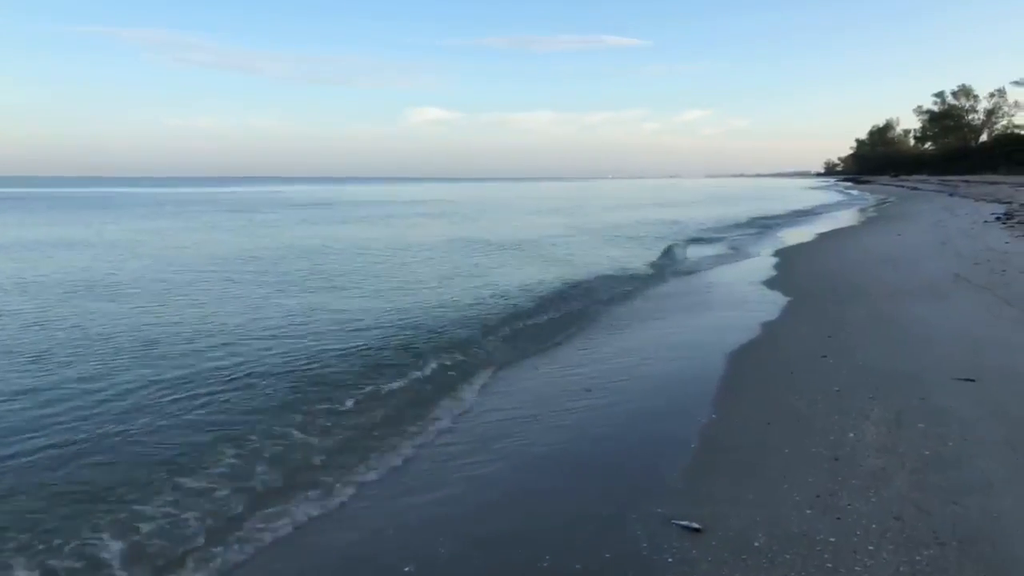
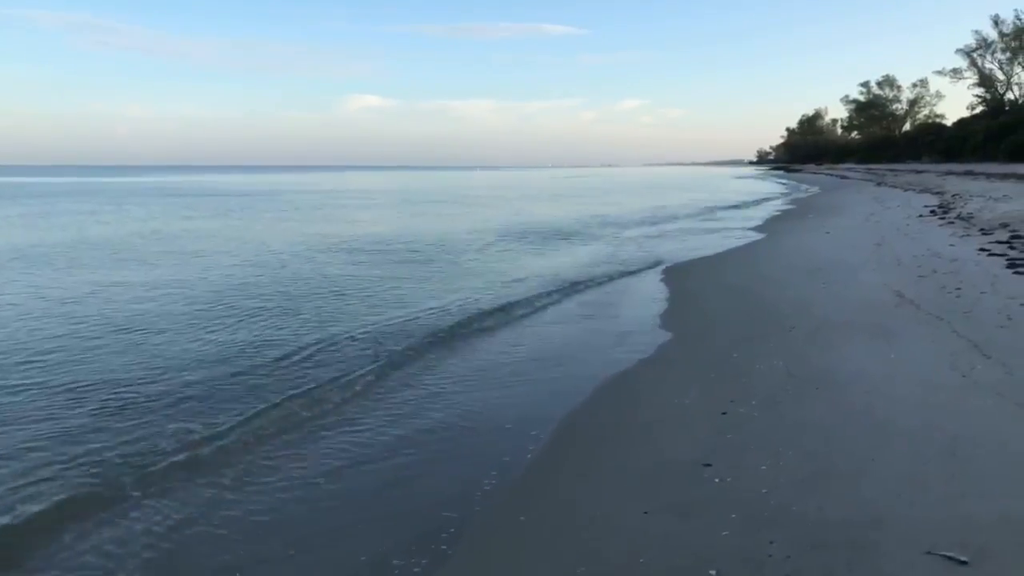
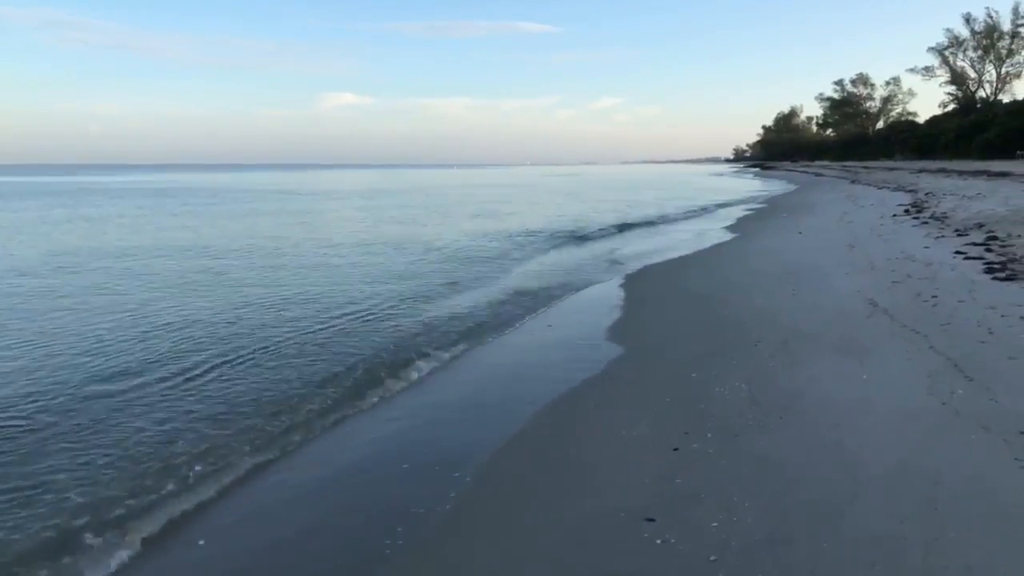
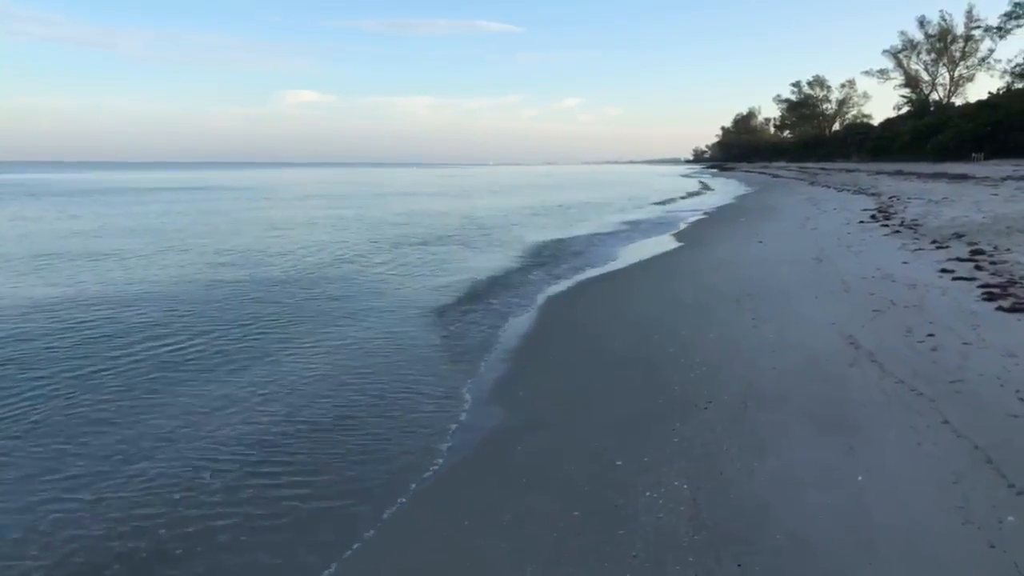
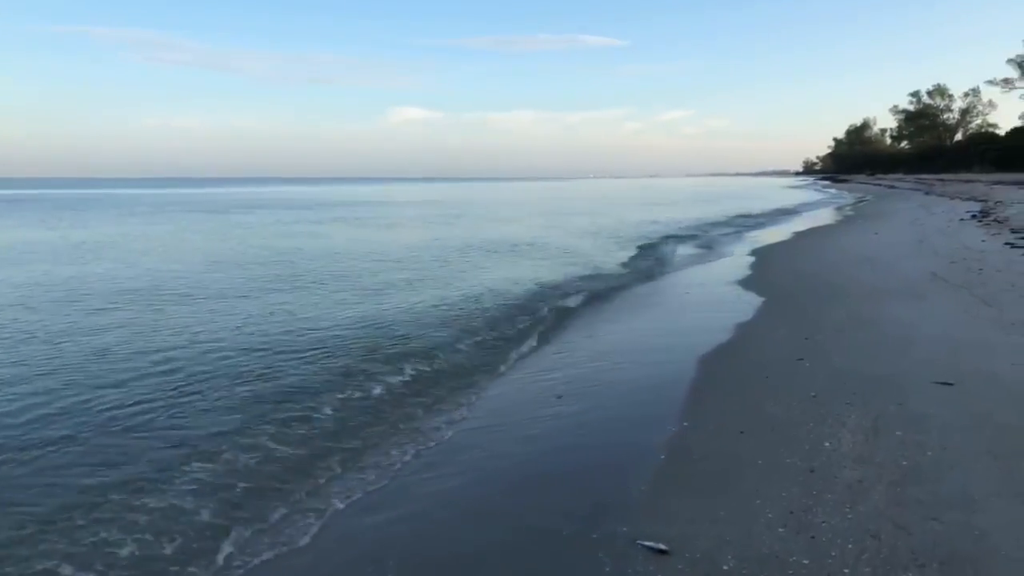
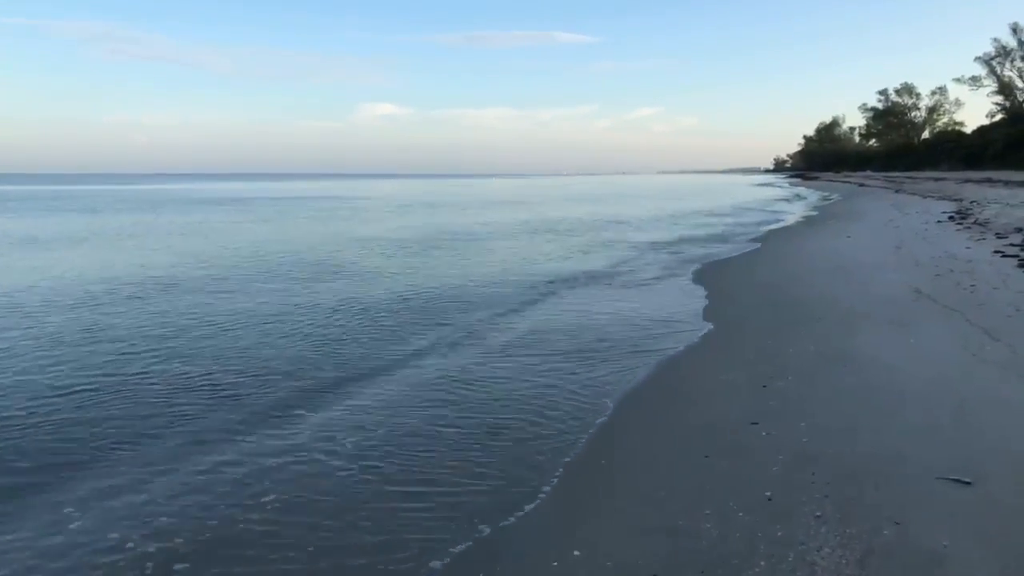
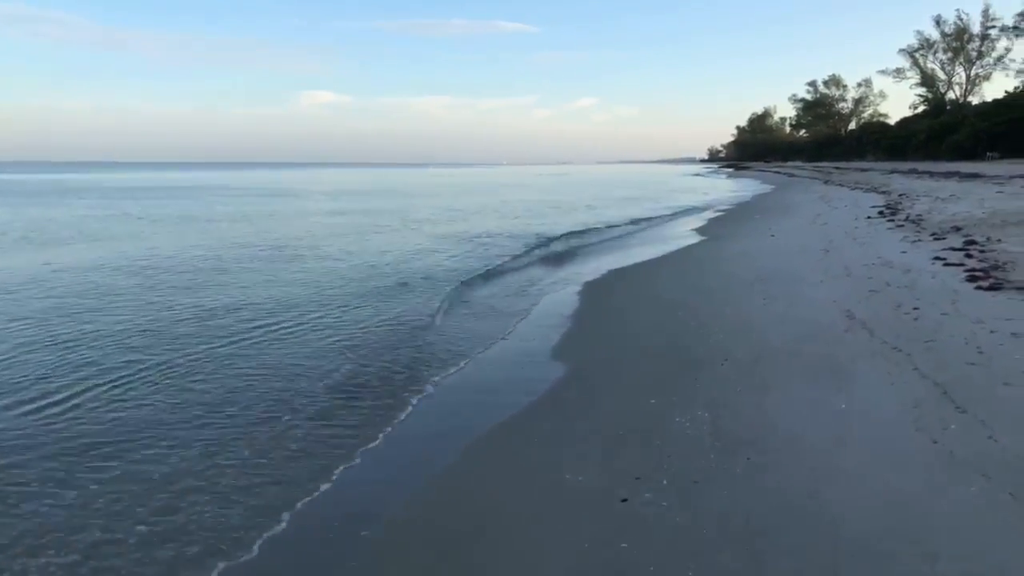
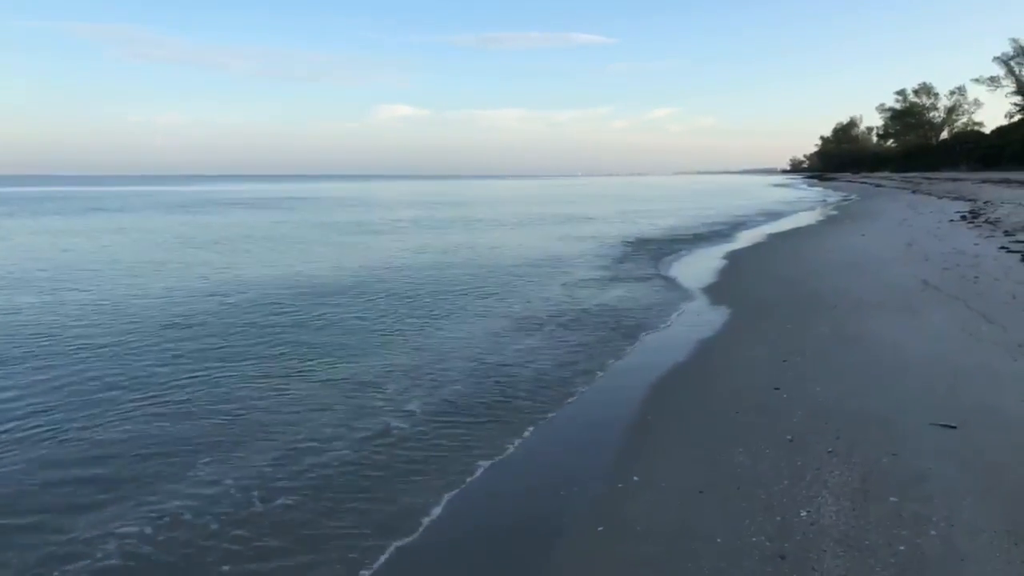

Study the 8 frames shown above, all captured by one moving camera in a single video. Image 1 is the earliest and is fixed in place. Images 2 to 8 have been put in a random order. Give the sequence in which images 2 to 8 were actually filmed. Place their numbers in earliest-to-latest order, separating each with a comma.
5, 8, 6, 2, 3, 7, 4
